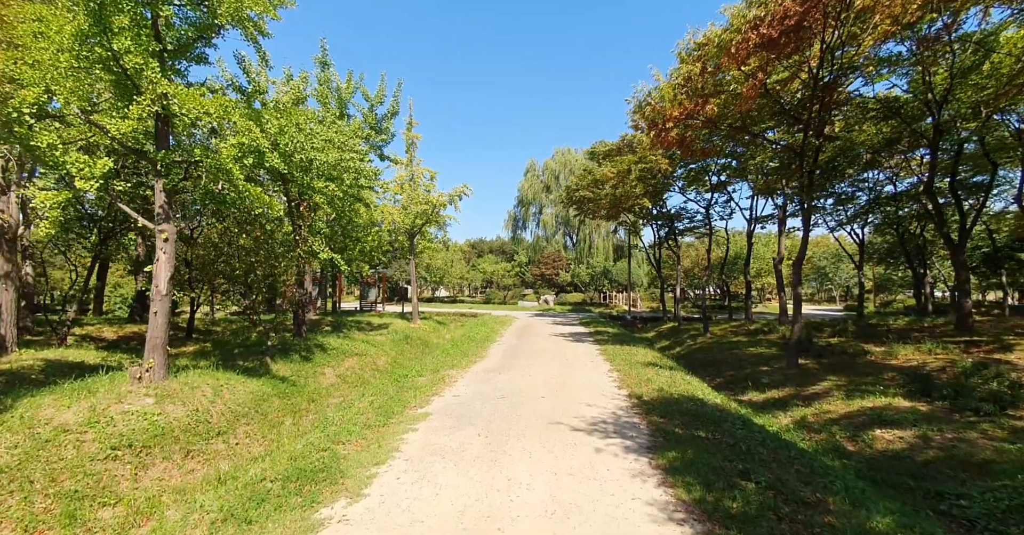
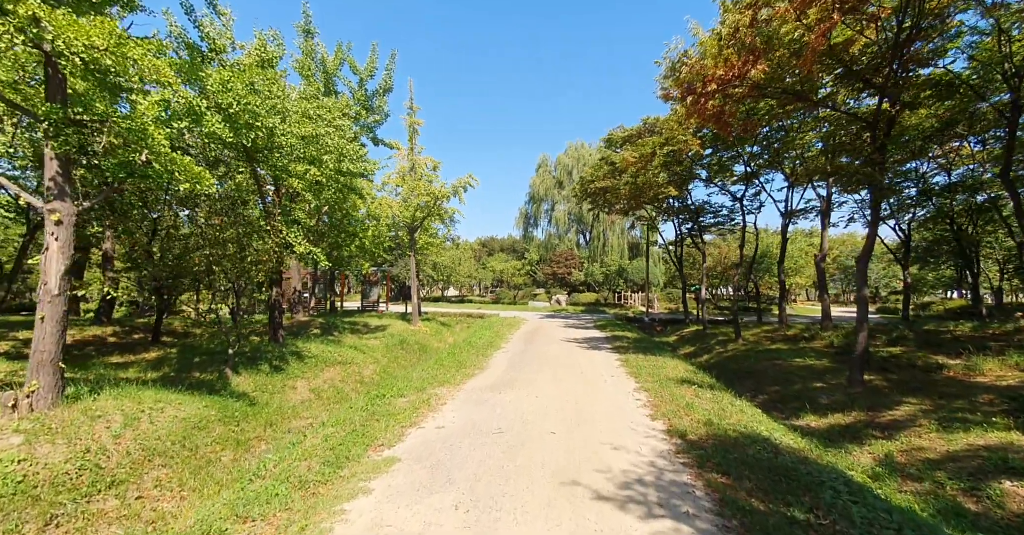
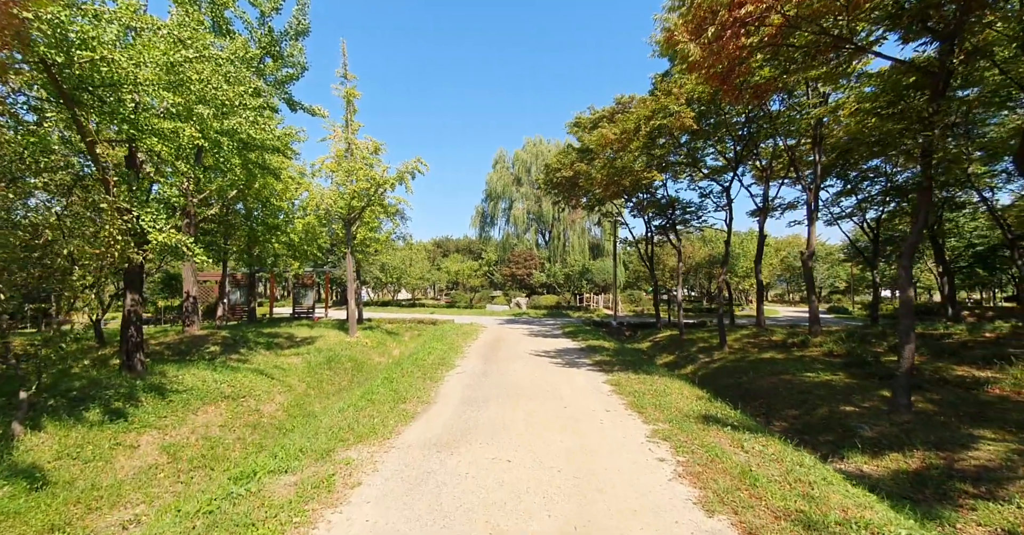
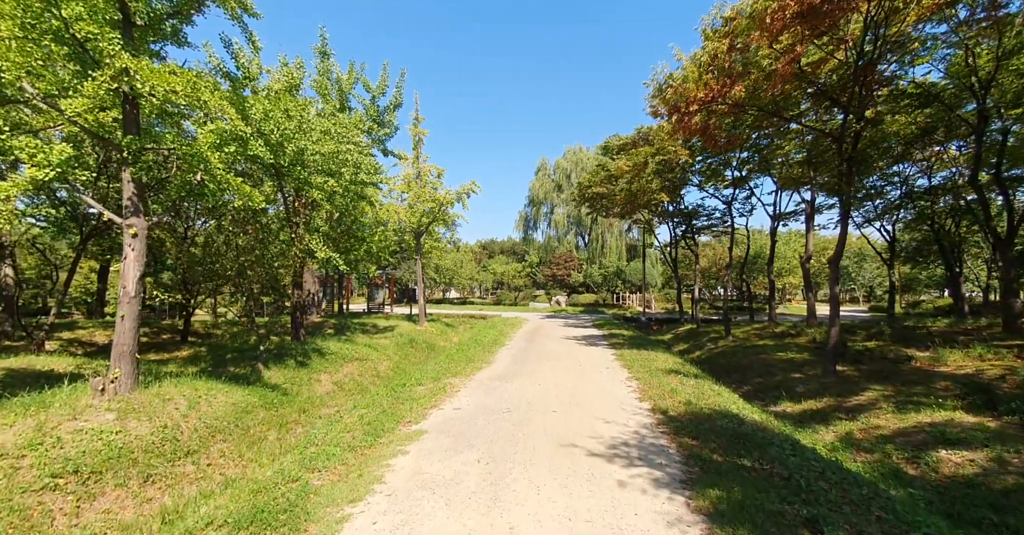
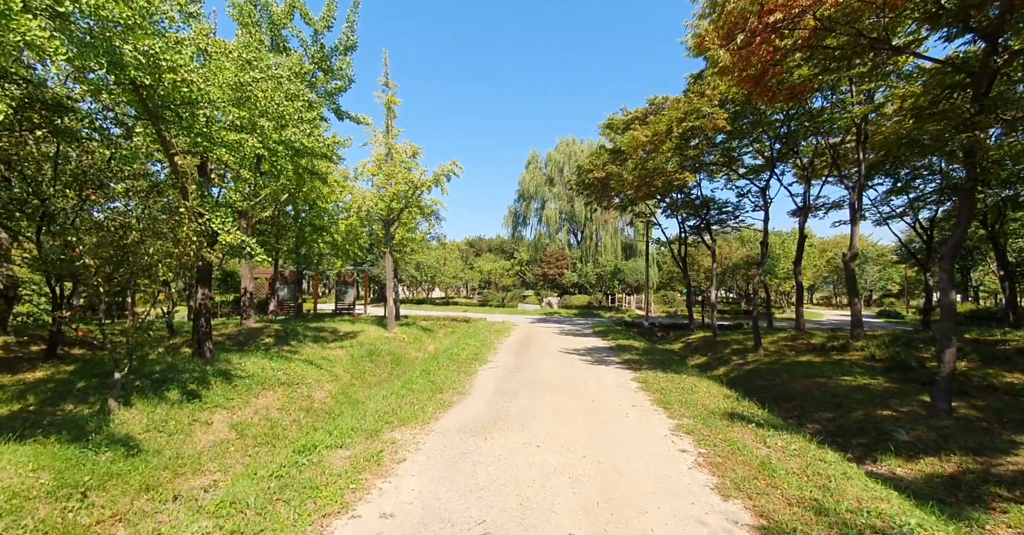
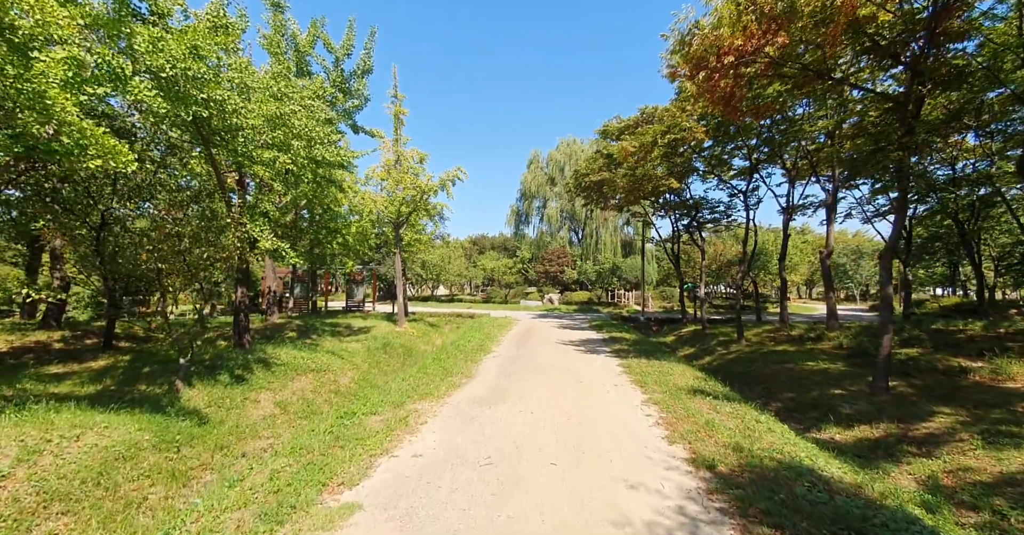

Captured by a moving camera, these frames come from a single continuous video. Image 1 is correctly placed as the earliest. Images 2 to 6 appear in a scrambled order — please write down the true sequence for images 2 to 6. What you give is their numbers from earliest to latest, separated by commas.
4, 2, 6, 5, 3
